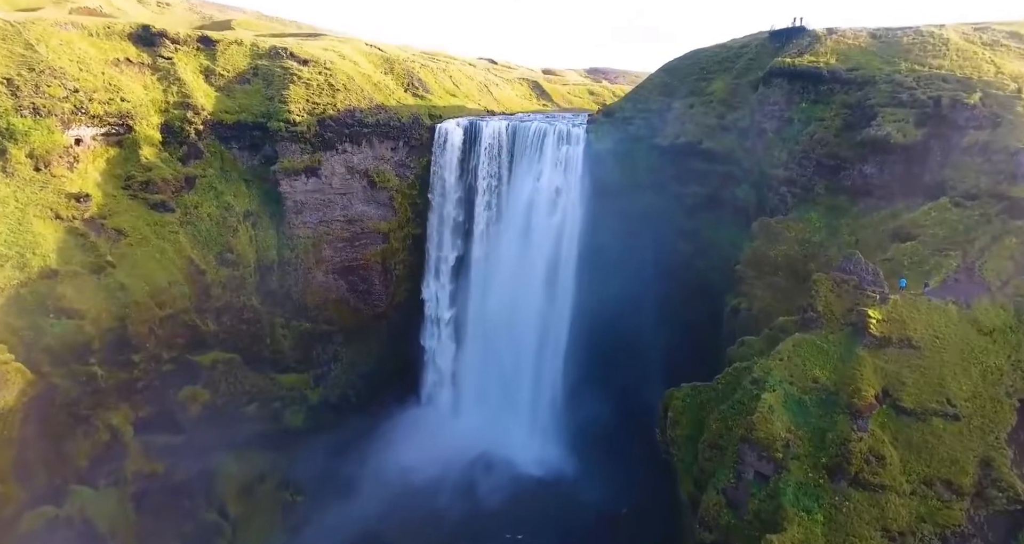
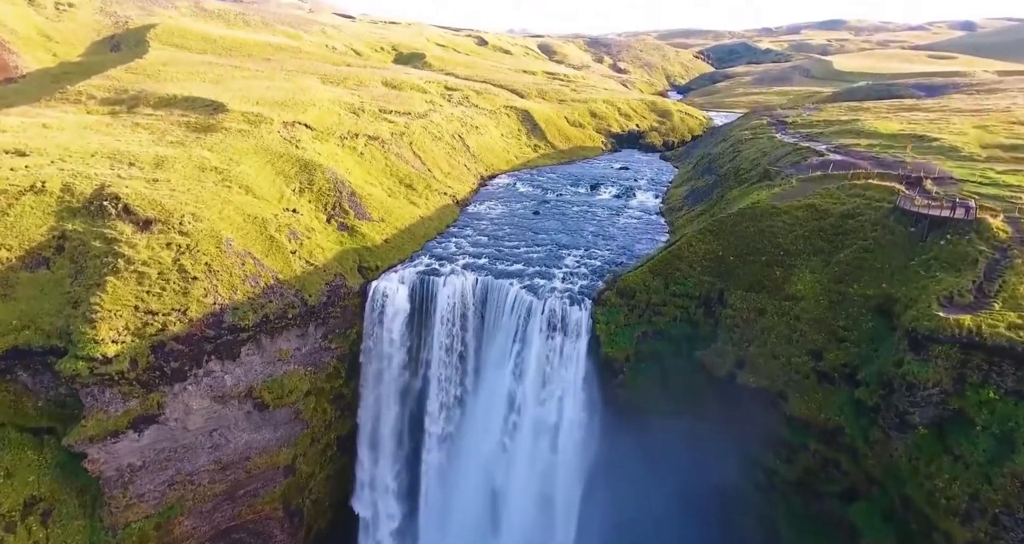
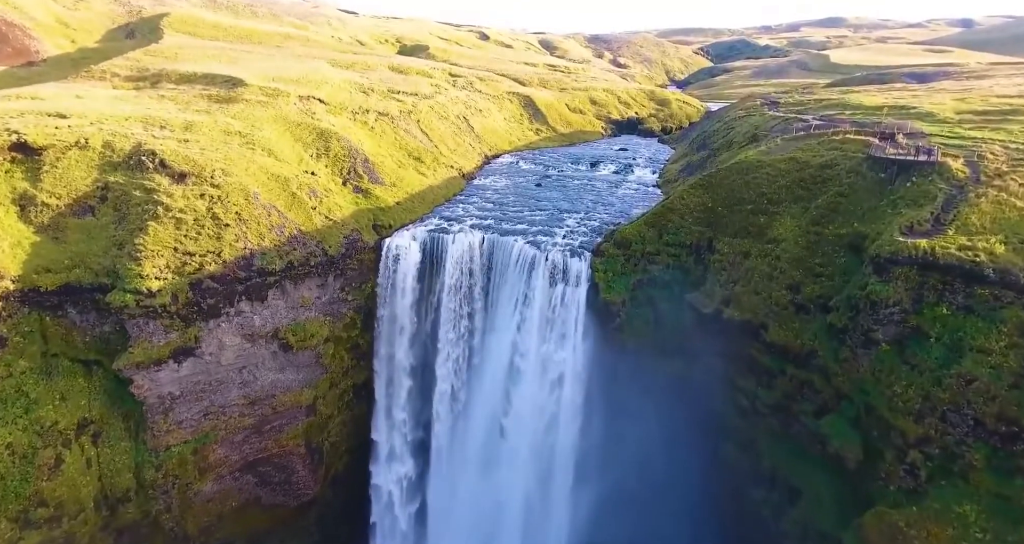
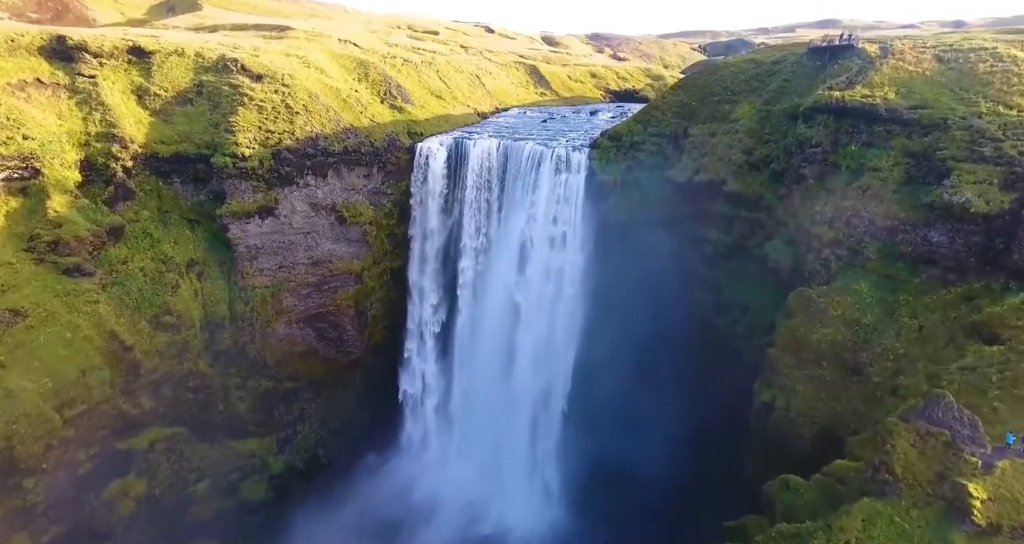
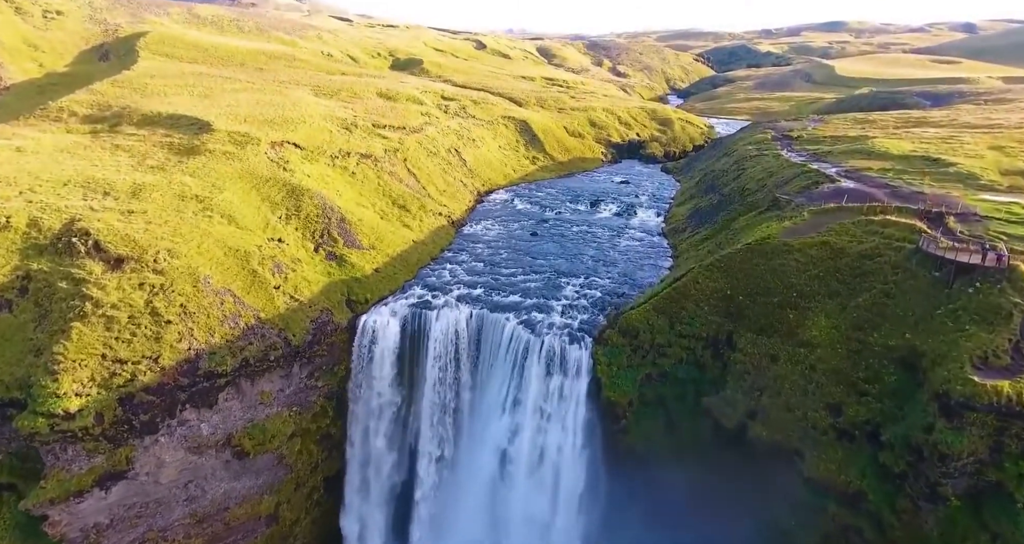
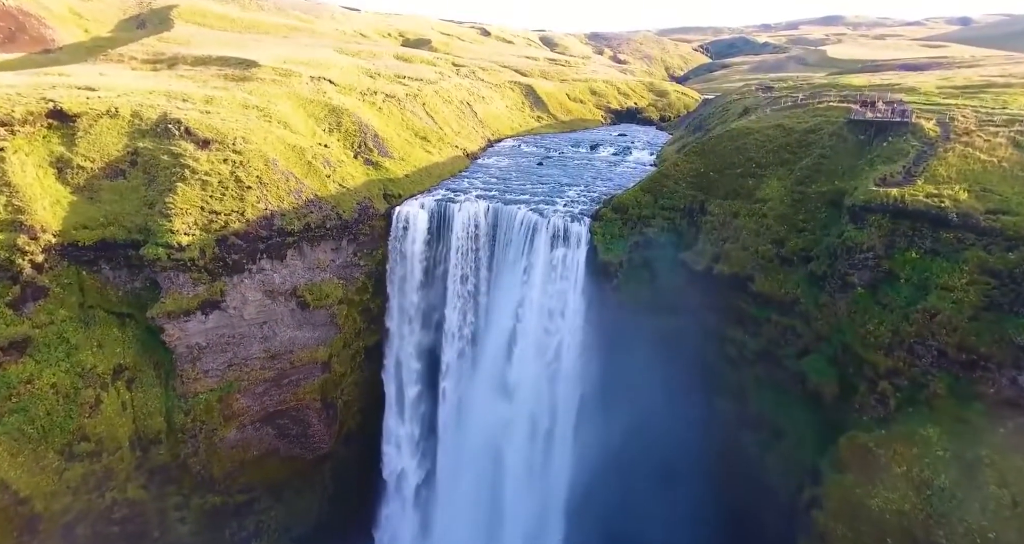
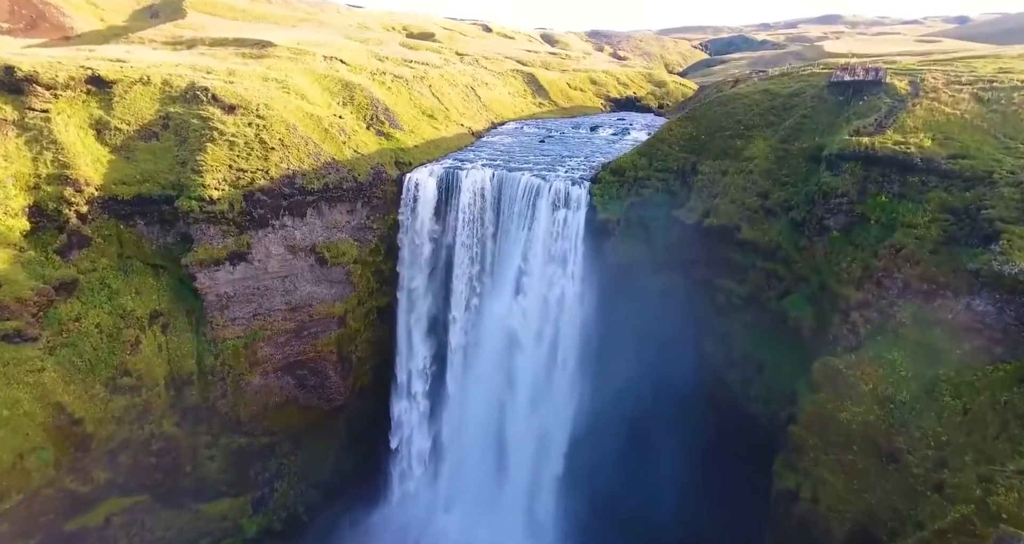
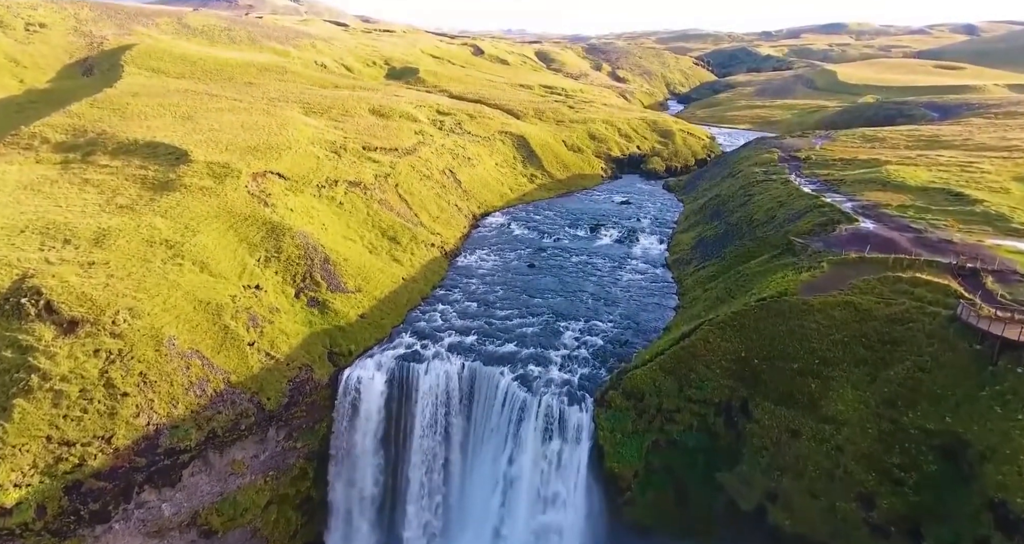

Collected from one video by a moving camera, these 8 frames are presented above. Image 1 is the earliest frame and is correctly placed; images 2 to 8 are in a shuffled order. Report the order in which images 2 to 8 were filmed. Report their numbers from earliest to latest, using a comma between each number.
4, 7, 6, 3, 2, 5, 8
